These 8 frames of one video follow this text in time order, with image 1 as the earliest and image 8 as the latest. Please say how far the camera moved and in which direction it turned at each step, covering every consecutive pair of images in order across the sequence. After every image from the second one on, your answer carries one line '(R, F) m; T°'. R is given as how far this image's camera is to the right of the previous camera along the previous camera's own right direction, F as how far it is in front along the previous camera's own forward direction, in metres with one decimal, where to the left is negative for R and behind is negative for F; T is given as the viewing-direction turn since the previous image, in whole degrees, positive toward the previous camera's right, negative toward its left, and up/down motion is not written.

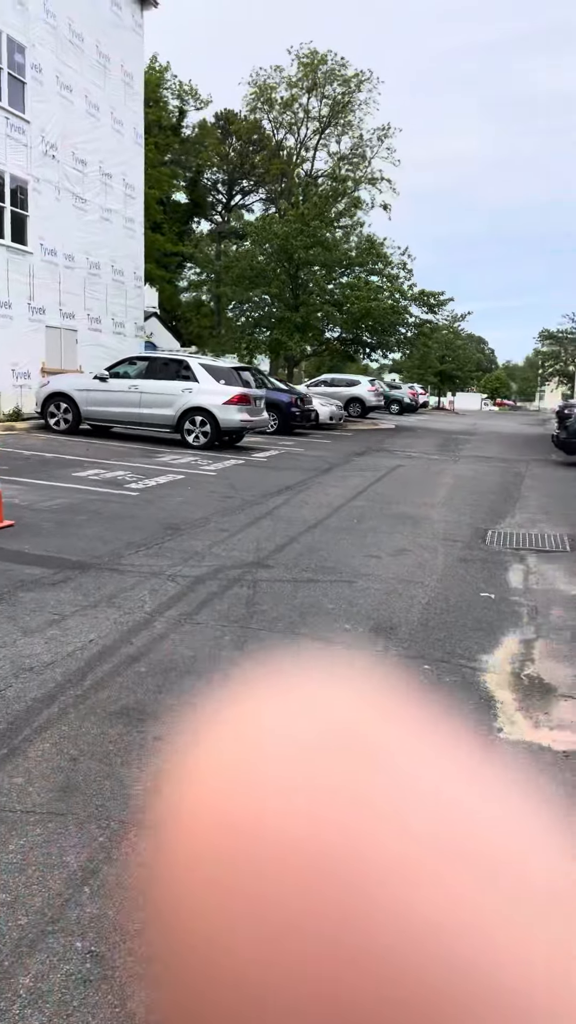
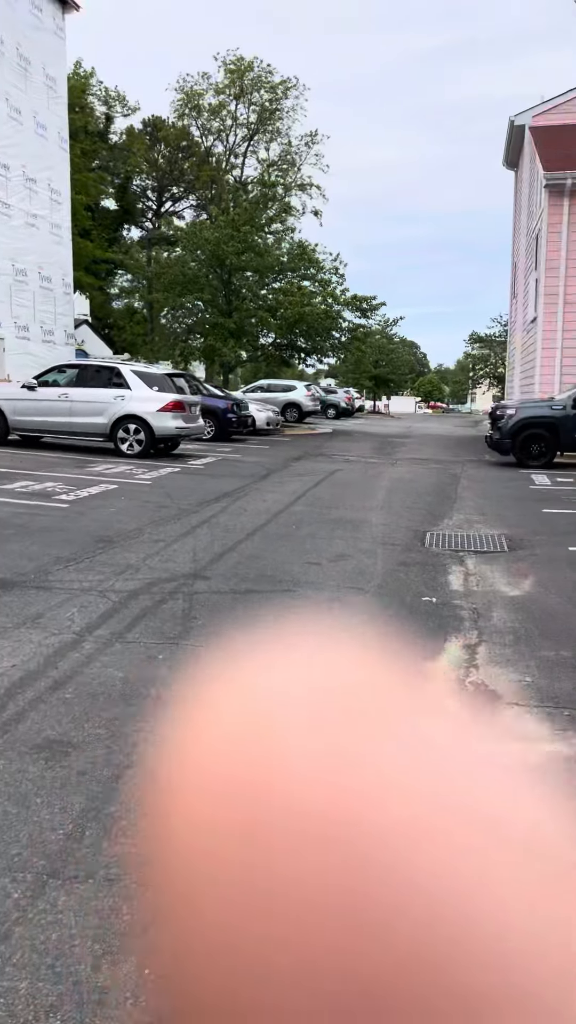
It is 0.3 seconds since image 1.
(0.0, +0.2) m; +4°
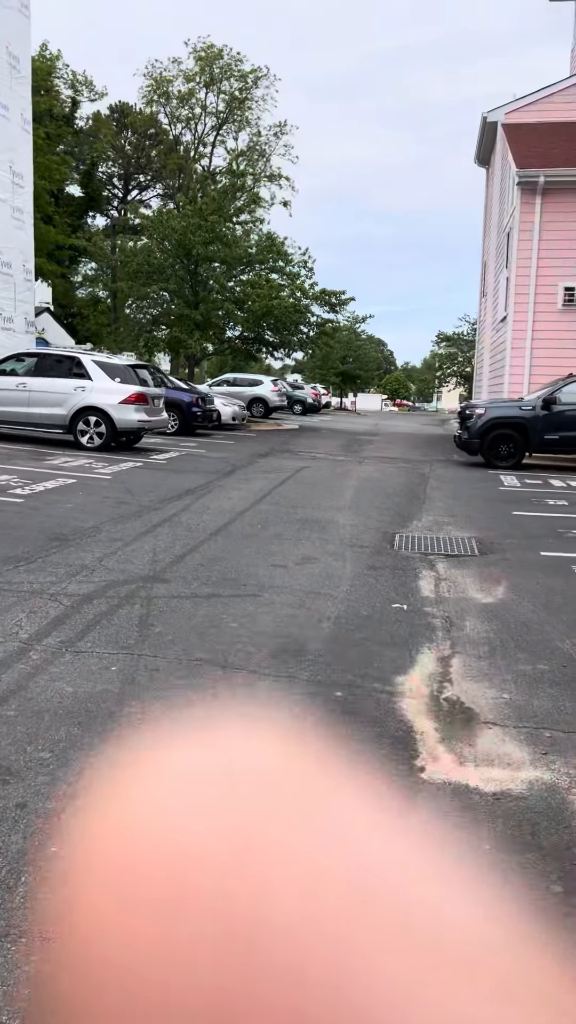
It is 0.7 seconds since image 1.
(0.0, +0.3) m; +3°
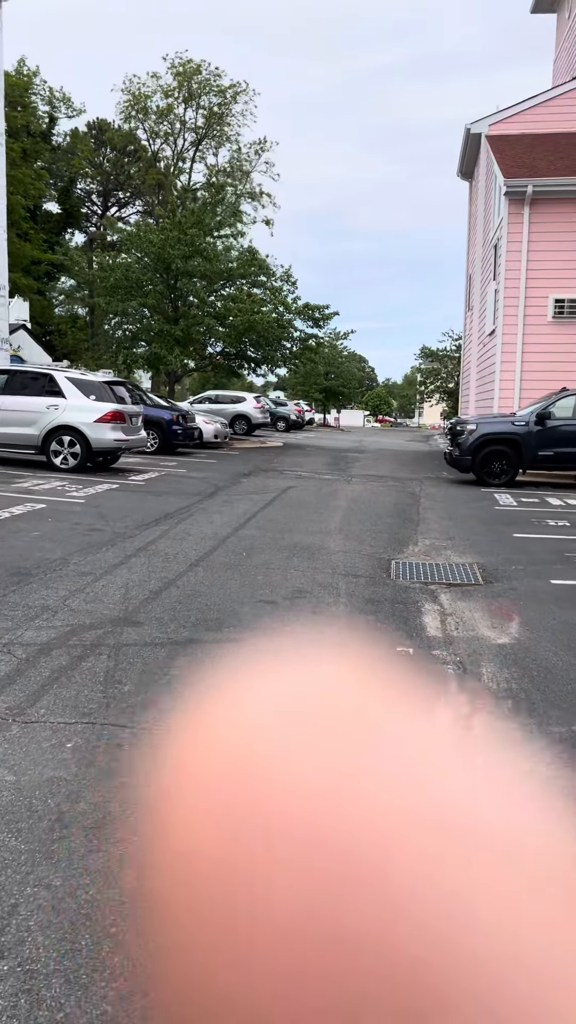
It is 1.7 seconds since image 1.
(0.0, +0.7) m; +1°
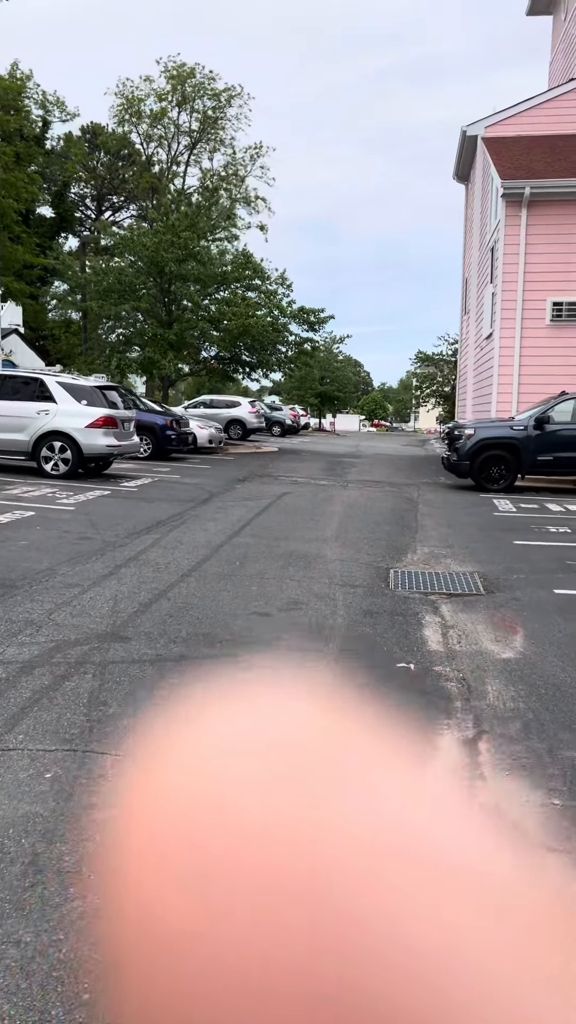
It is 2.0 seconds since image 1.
(0.0, +0.2) m; 0°
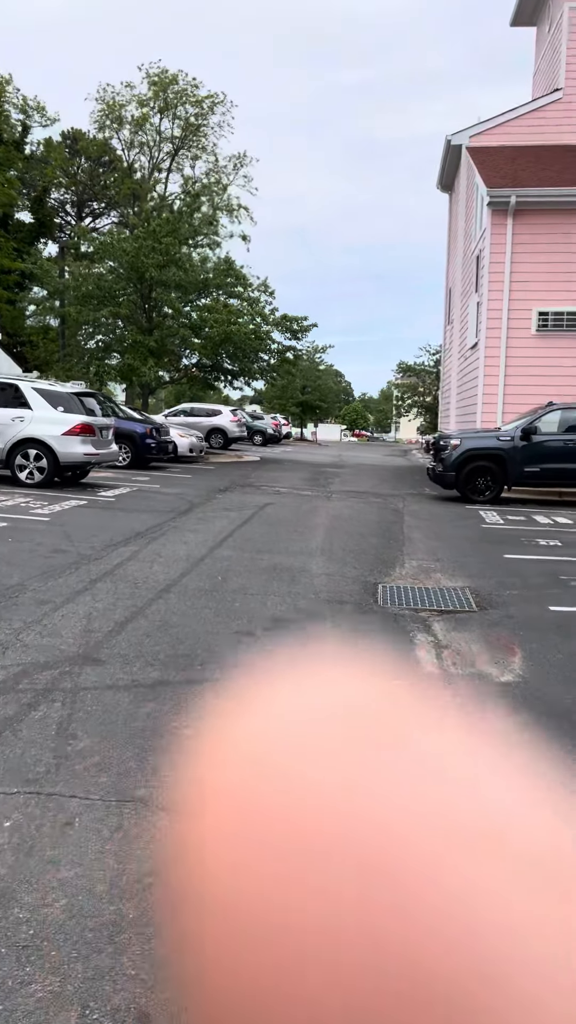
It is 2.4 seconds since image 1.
(0.0, +0.3) m; +1°
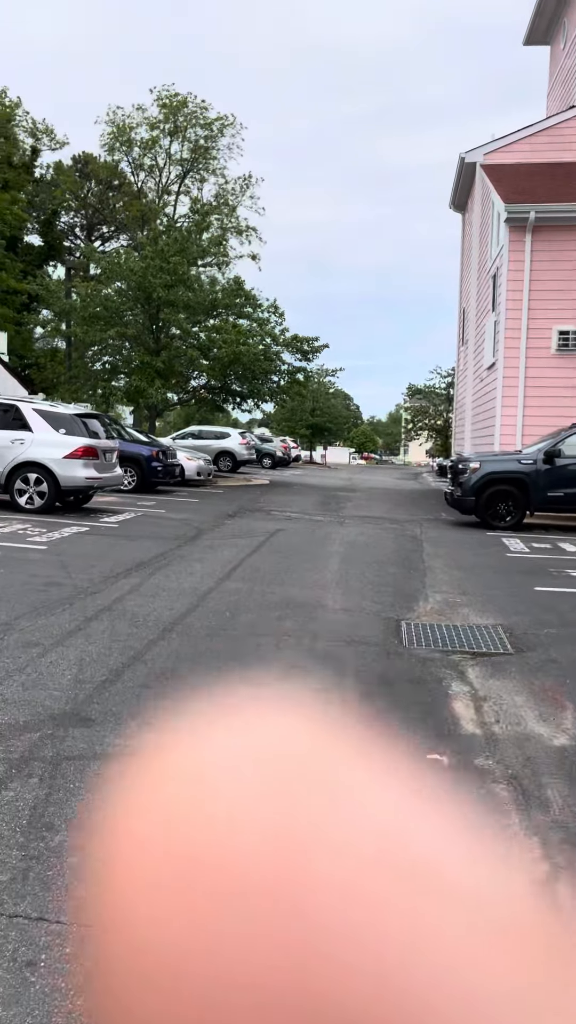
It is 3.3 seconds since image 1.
(-0.1, +0.6) m; -1°
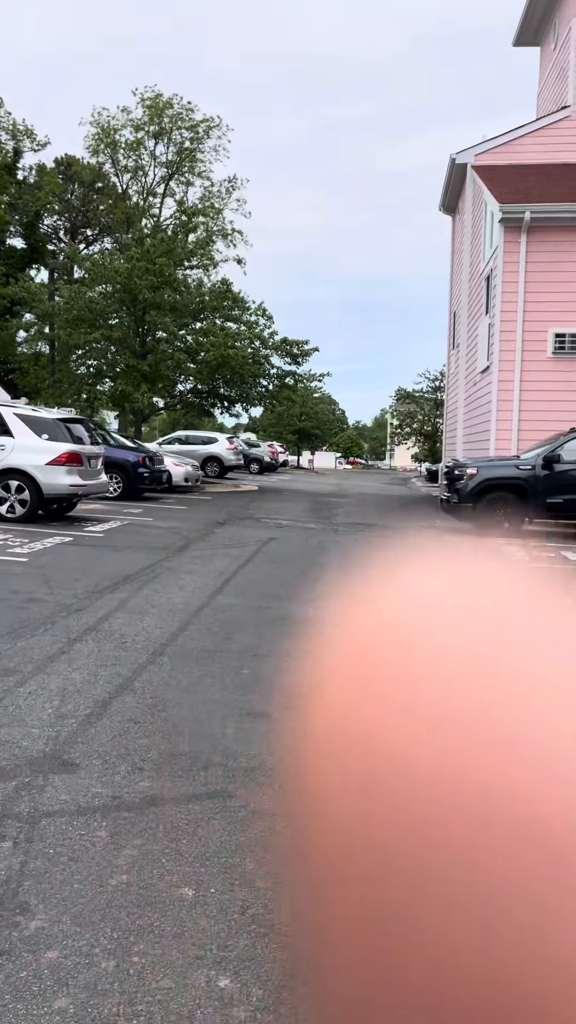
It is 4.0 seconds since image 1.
(-0.1, +0.4) m; +1°
